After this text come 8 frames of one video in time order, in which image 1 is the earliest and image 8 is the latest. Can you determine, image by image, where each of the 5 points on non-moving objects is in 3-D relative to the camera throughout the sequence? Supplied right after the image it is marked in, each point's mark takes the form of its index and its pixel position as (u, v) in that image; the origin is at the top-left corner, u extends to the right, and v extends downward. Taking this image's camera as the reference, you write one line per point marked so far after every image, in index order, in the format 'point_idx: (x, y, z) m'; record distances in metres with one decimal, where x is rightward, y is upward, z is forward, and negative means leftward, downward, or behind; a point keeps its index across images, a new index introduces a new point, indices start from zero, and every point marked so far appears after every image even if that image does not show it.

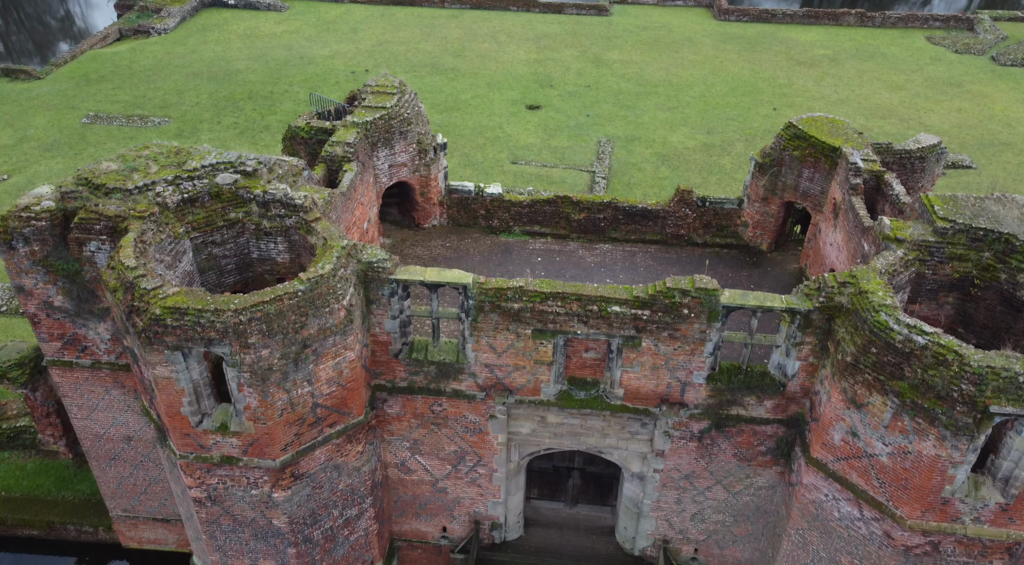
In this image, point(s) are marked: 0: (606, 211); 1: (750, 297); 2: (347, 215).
0: (+2.2, +1.7, +17.9) m
1: (+3.9, -0.2, +12.2) m
2: (-3.3, +1.4, +15.0) m
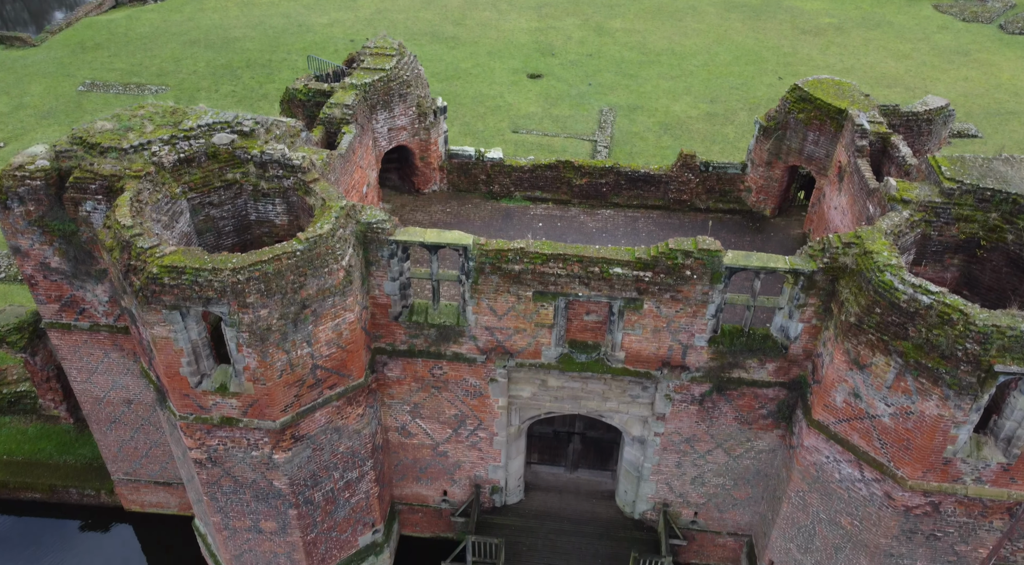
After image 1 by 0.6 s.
0: (+2.2, +2.5, +17.7) m
1: (+3.9, +0.4, +12.1) m
2: (-3.3, +2.1, +14.8) m
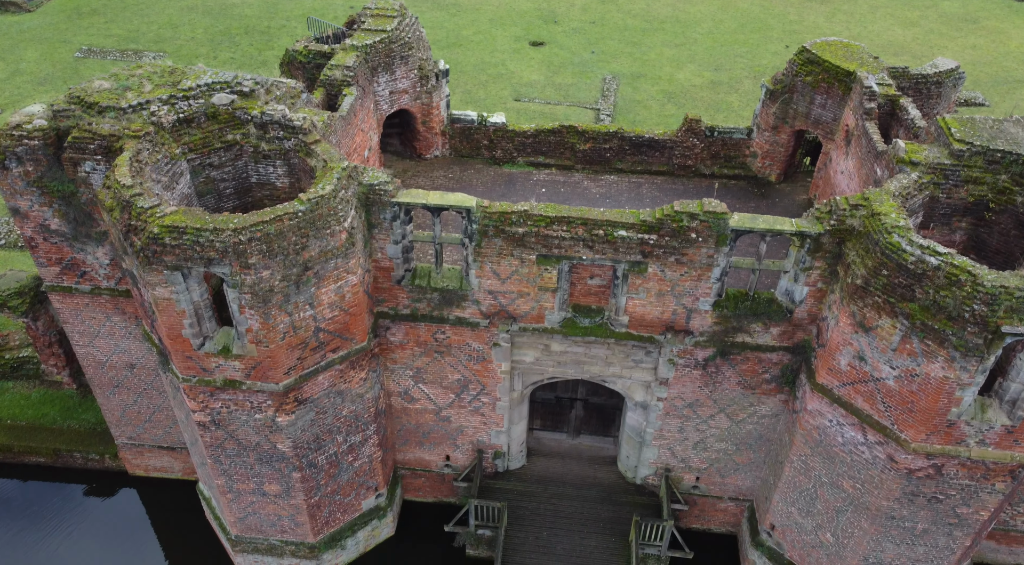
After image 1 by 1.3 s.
0: (+2.3, +3.3, +17.5) m
1: (+4.0, +1.0, +12.0) m
2: (-3.2, +2.8, +14.6) m
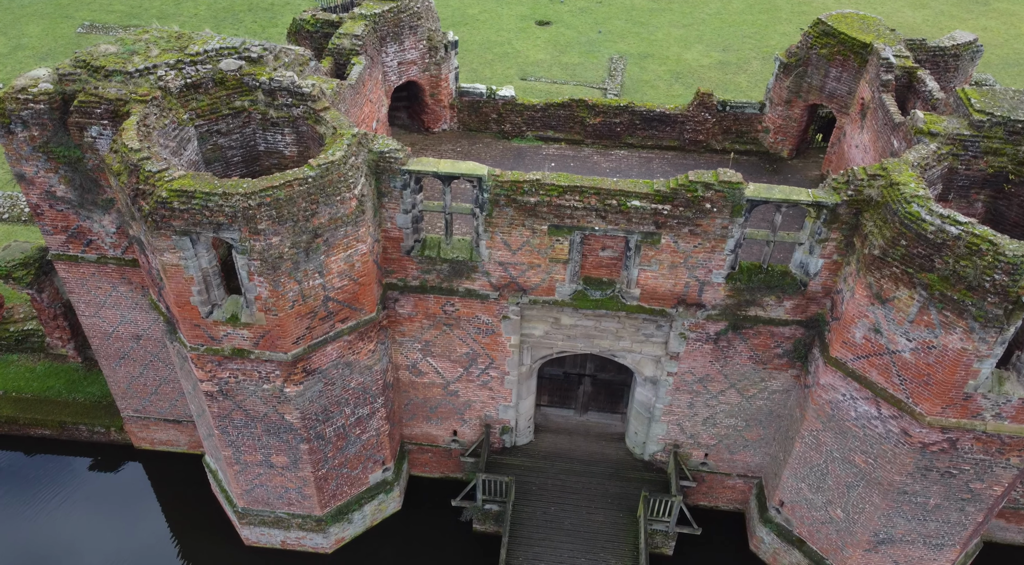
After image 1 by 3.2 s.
0: (+2.5, +3.9, +17.3) m
1: (+4.2, +1.4, +11.8) m
2: (-3.0, +3.3, +14.4) m
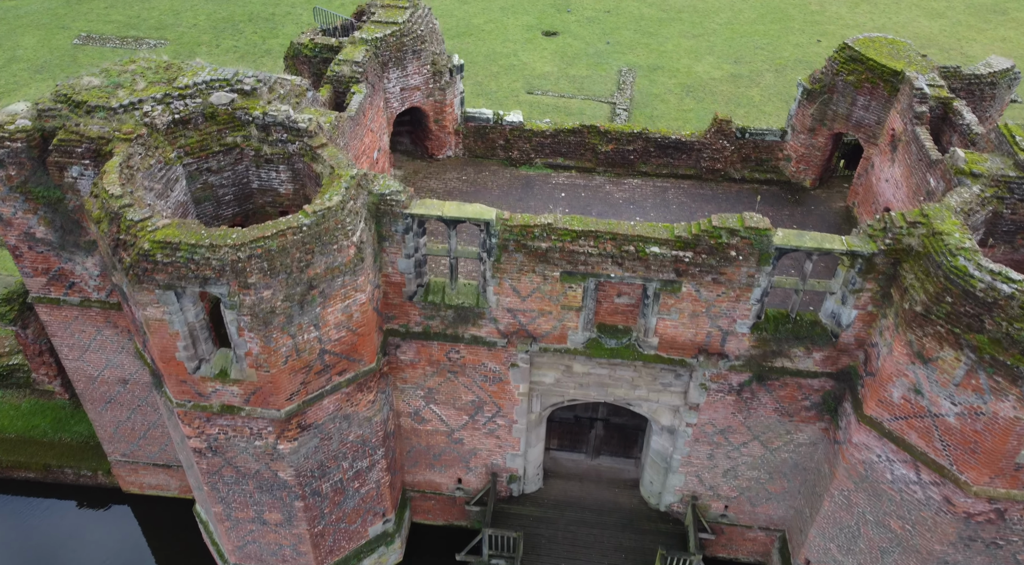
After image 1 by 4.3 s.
0: (+2.7, +3.1, +16.5) m
1: (+4.3, +0.7, +11.0) m
2: (-2.8, +2.5, +13.6) m
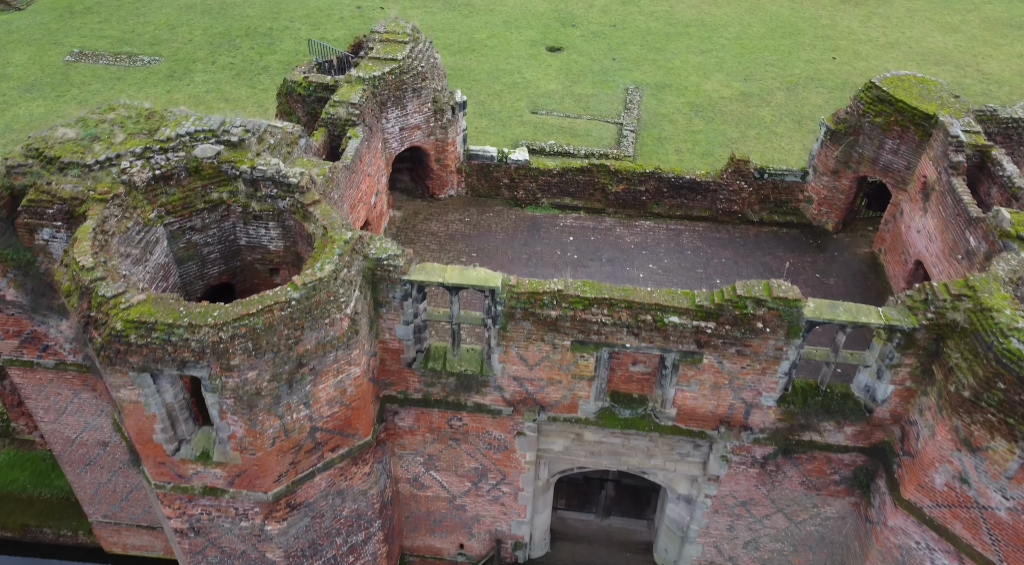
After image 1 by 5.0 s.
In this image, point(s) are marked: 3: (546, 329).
0: (+2.8, +2.1, +15.6) m
1: (+4.4, -0.4, +10.1) m
2: (-2.7, +1.6, +12.7) m
3: (+0.5, -0.7, +10.7) m
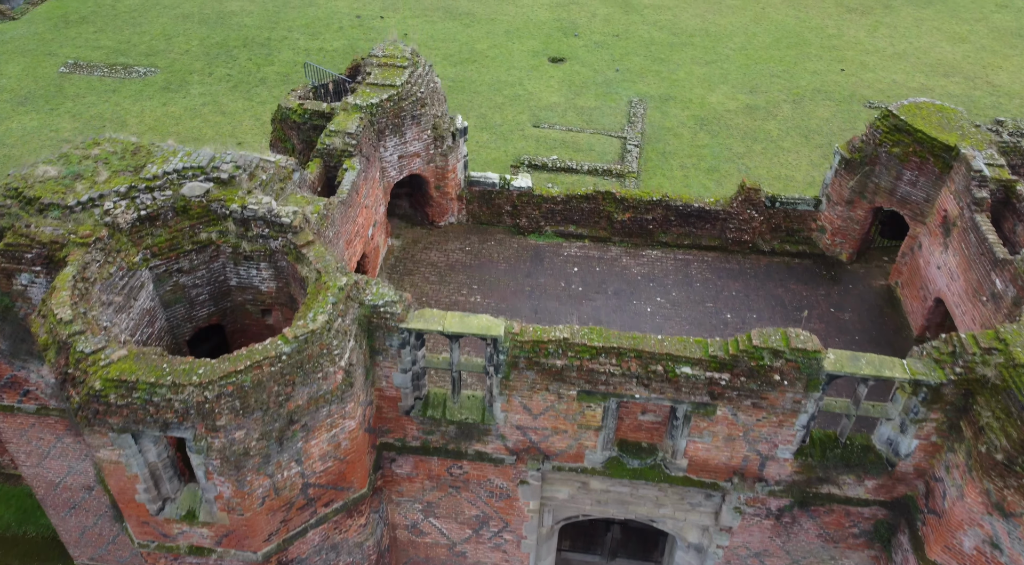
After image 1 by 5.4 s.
0: (+2.9, +1.4, +15.0) m
1: (+4.5, -1.0, +9.5) m
2: (-2.7, +0.9, +12.2) m
3: (+0.5, -1.3, +10.1) m
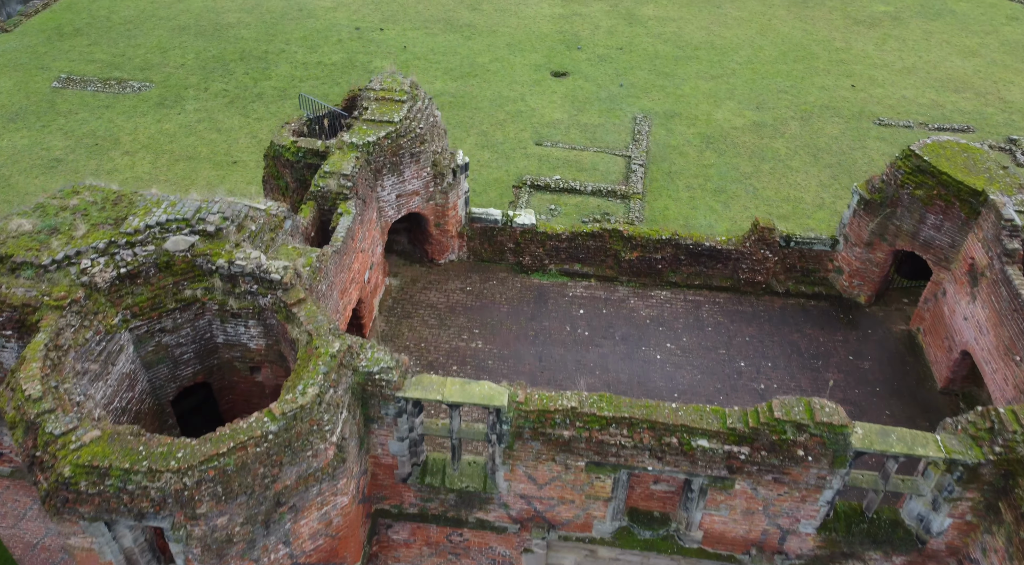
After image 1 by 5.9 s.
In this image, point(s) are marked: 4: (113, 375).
0: (+2.9, +0.6, +14.4) m
1: (+4.5, -1.8, +8.9) m
2: (-2.6, +0.1, +11.5) m
3: (+0.6, -2.1, +9.5) m
4: (-5.0, -1.2, +9.4) m
